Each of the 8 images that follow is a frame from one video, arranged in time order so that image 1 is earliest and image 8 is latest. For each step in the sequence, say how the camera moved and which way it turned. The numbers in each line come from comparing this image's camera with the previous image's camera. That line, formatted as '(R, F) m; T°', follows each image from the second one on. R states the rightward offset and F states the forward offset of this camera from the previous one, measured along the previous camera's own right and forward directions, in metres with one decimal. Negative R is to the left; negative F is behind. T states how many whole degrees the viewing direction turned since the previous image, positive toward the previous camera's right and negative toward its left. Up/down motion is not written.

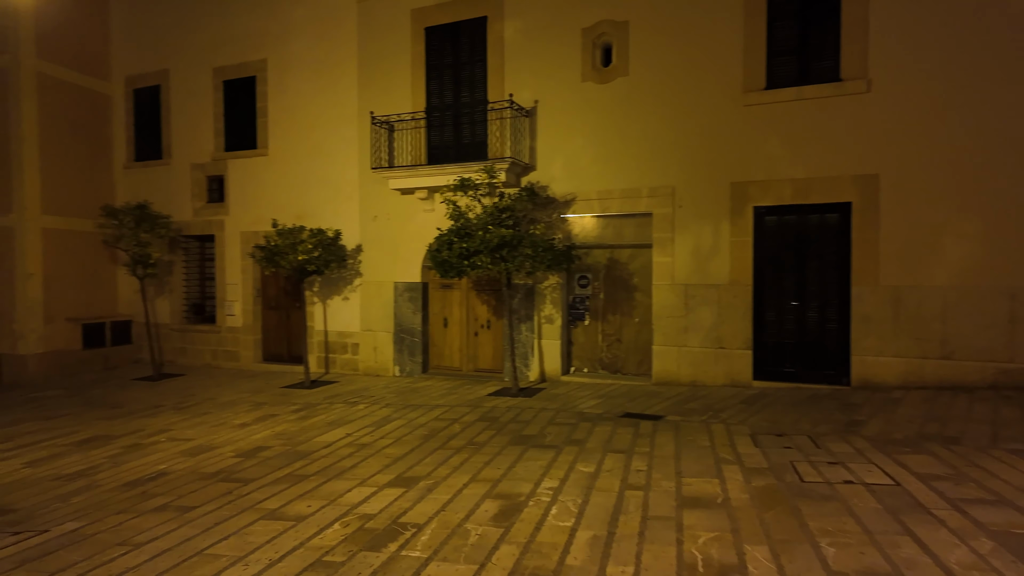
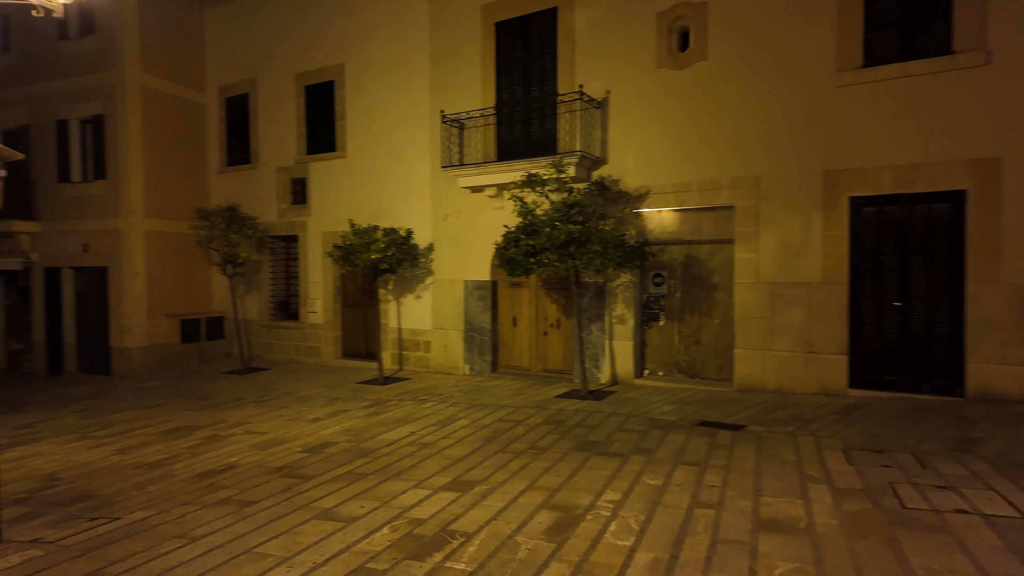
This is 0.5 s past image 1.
(+0.1, +0.2) m; -8°
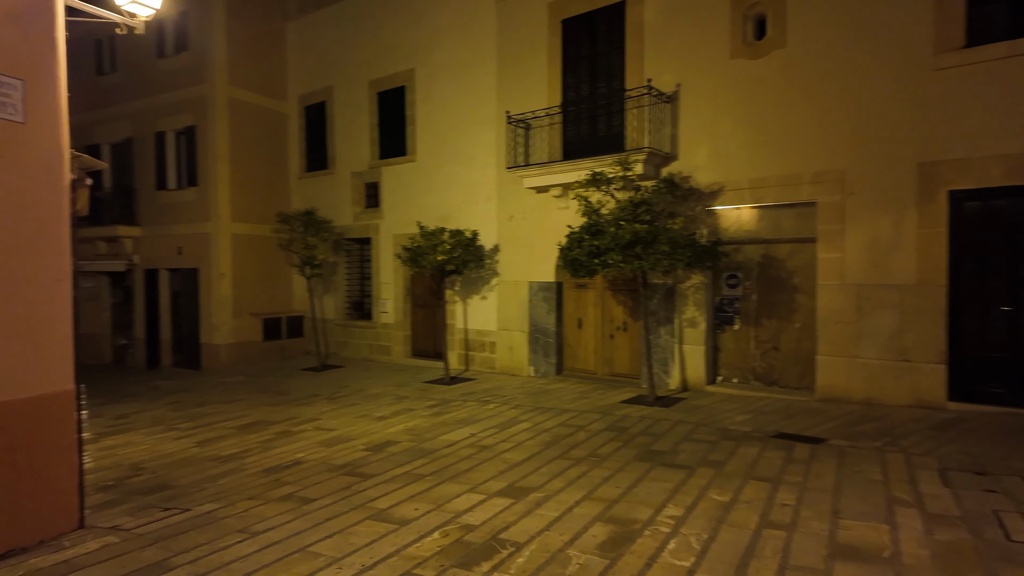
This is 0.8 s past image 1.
(+0.1, +0.1) m; -7°
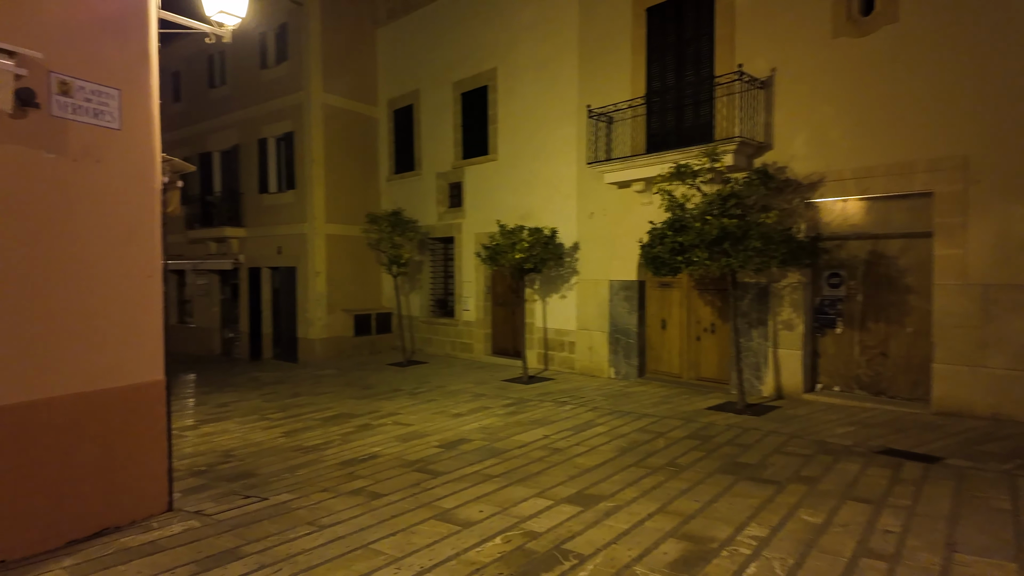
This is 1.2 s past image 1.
(+0.1, +0.2) m; -8°
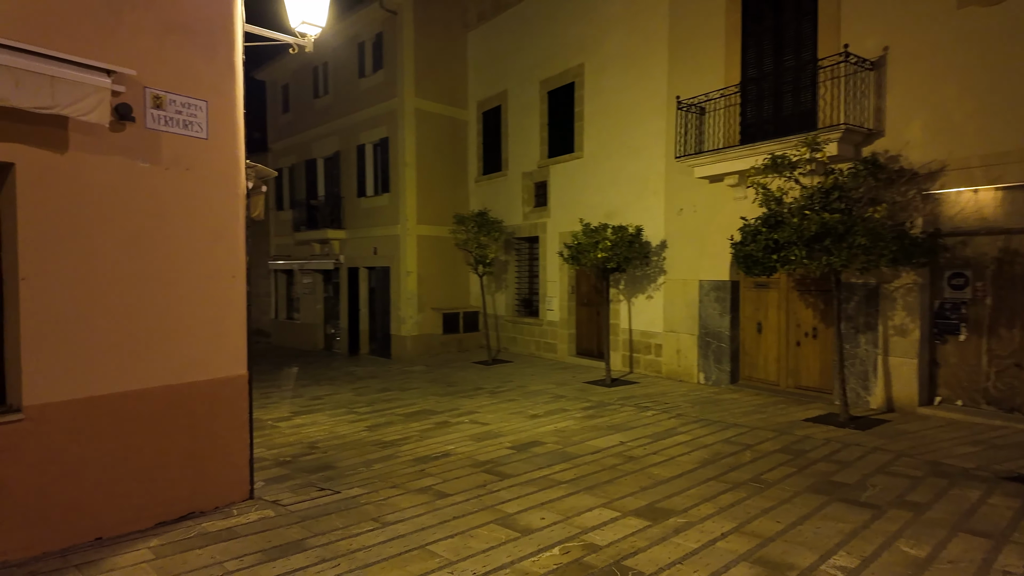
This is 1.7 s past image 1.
(+0.2, +0.1) m; -9°
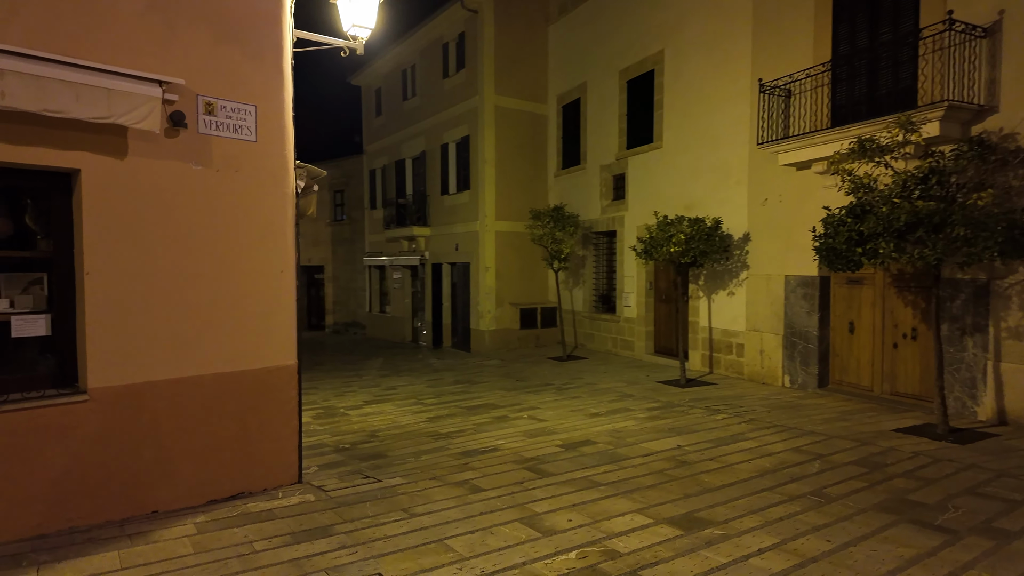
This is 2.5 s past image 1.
(+0.4, +0.1) m; -9°
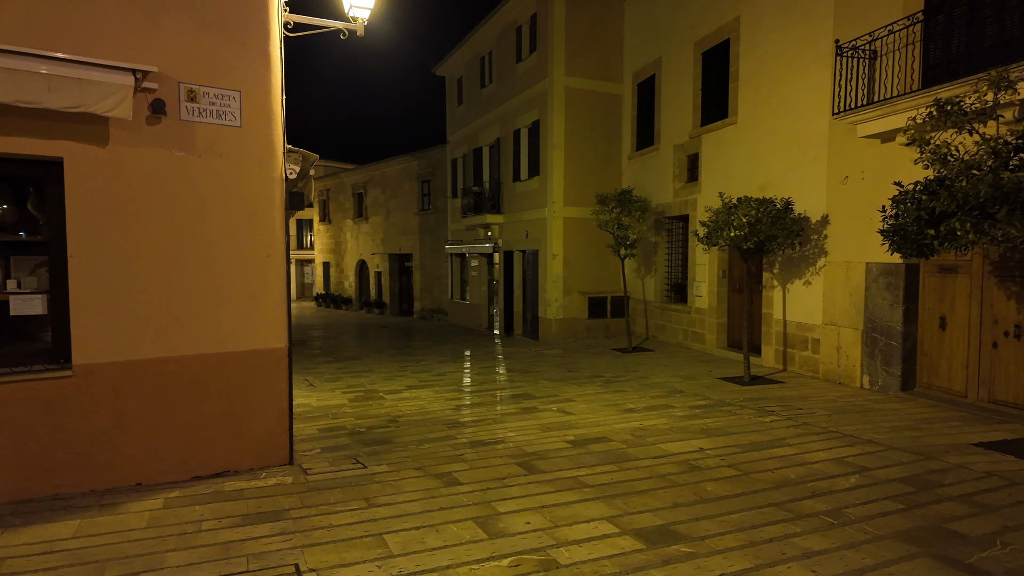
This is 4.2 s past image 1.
(+0.9, +0.3) m; -10°
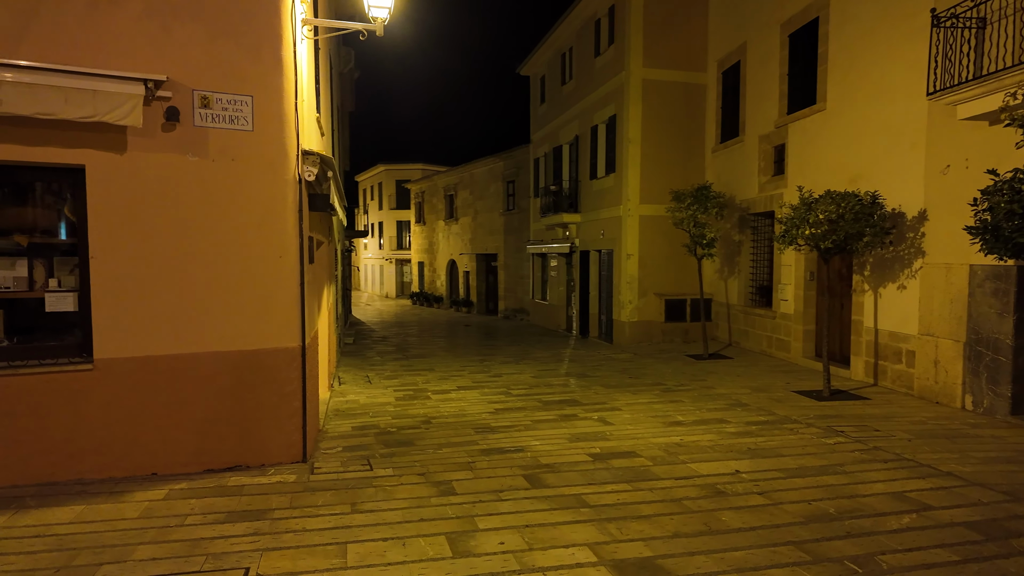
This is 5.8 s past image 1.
(+0.7, +0.3) m; -10°
